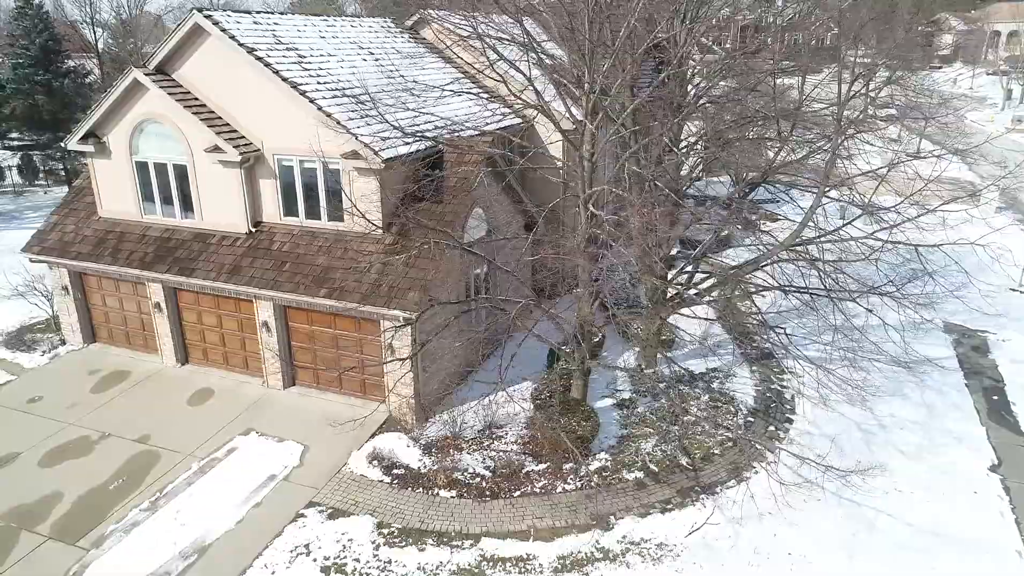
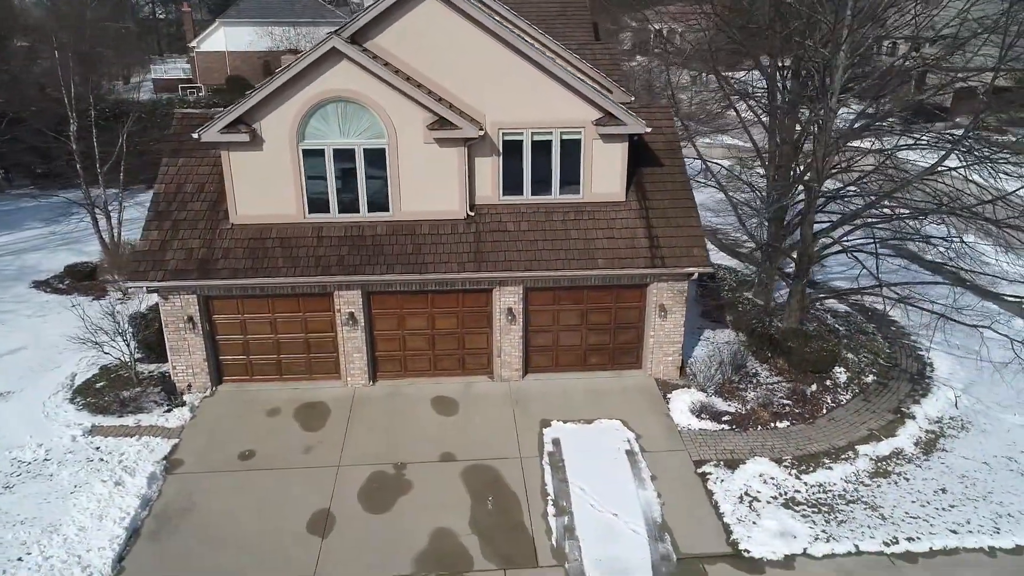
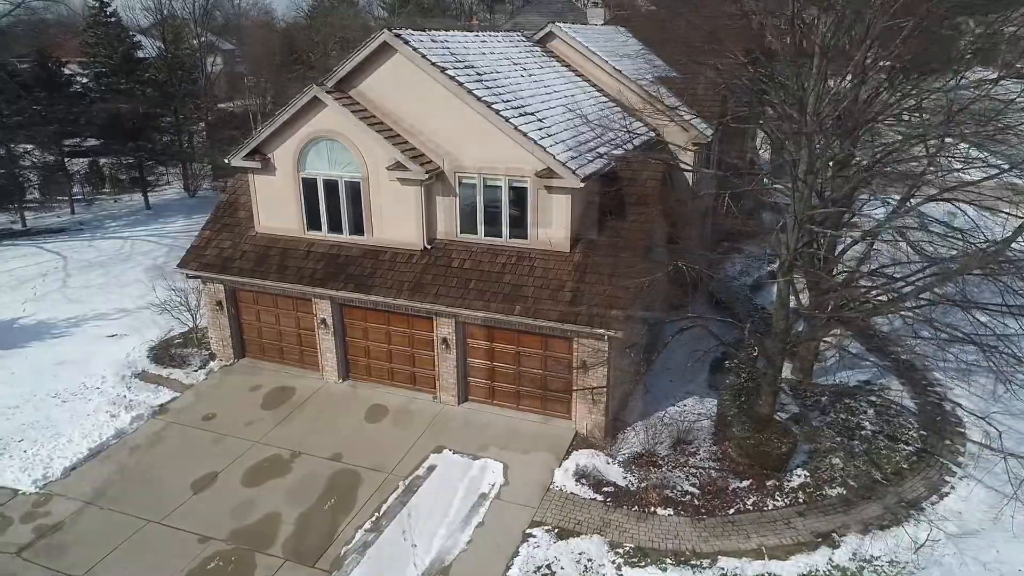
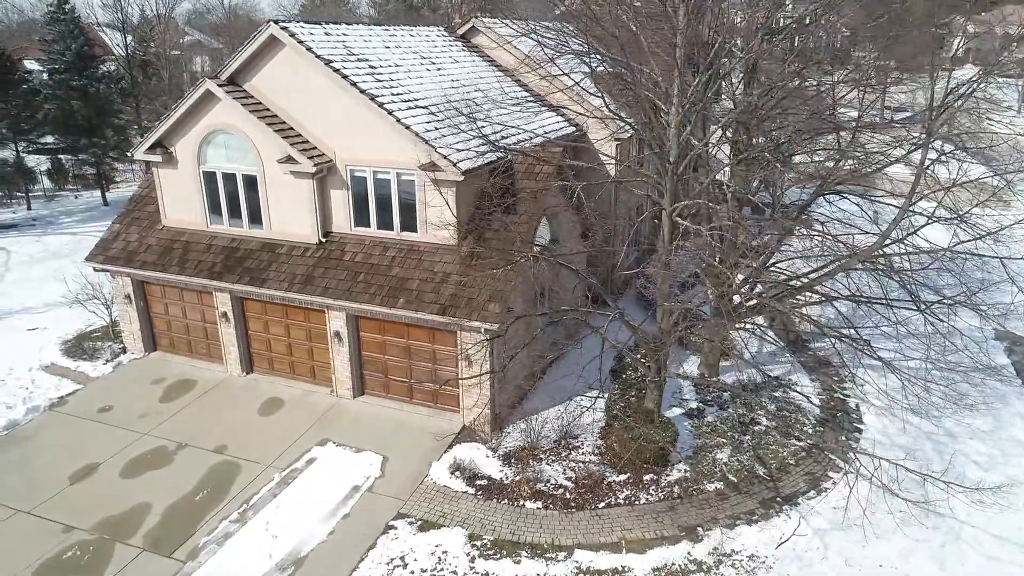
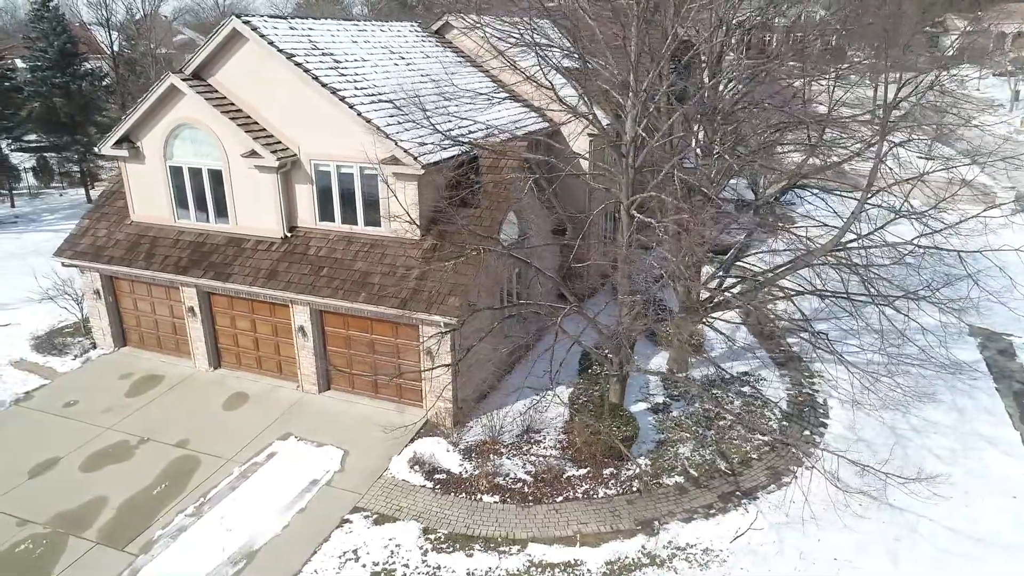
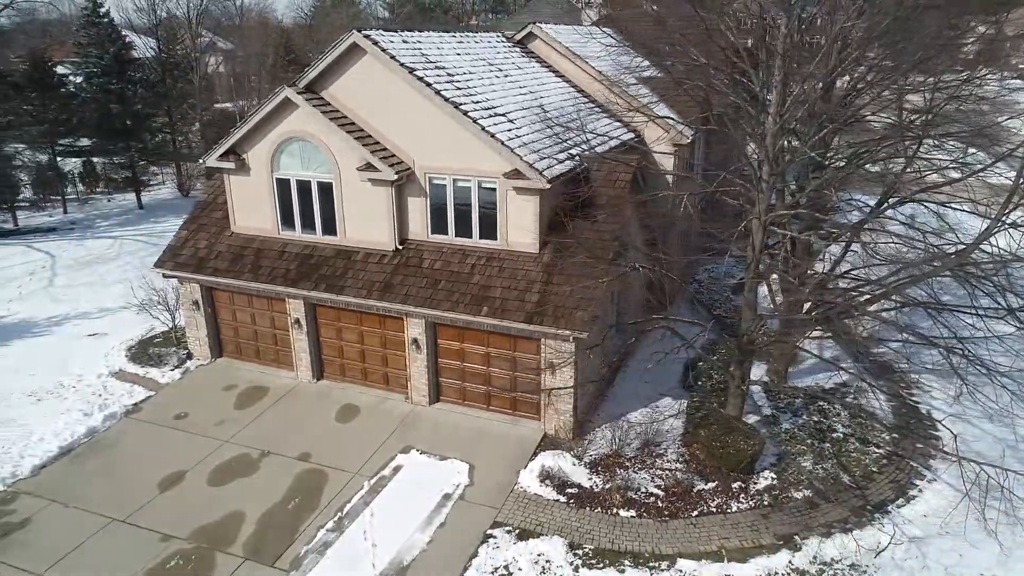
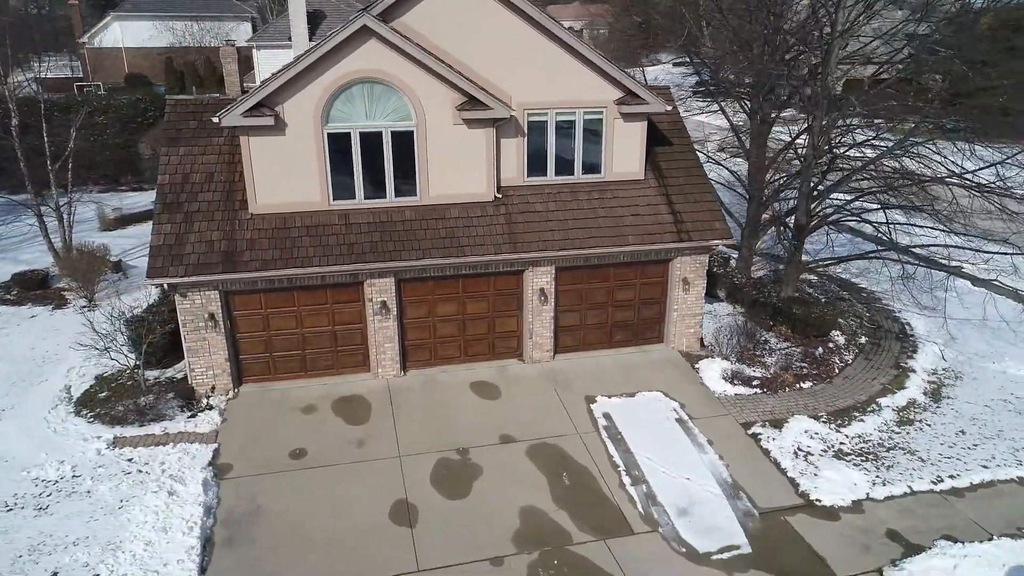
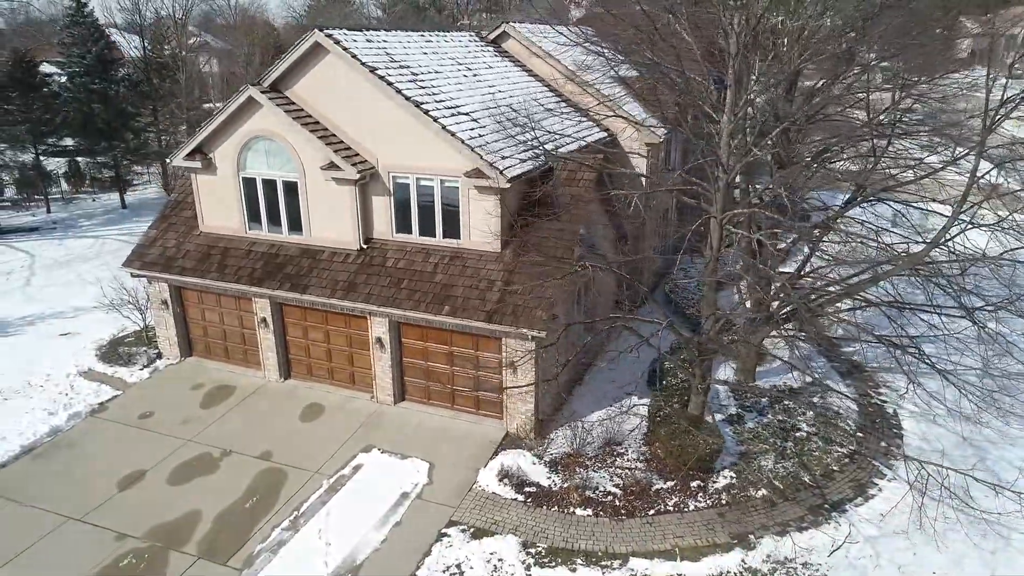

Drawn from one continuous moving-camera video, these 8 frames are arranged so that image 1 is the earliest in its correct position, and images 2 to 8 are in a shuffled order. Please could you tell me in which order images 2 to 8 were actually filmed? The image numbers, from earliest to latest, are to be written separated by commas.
5, 4, 8, 6, 3, 2, 7
